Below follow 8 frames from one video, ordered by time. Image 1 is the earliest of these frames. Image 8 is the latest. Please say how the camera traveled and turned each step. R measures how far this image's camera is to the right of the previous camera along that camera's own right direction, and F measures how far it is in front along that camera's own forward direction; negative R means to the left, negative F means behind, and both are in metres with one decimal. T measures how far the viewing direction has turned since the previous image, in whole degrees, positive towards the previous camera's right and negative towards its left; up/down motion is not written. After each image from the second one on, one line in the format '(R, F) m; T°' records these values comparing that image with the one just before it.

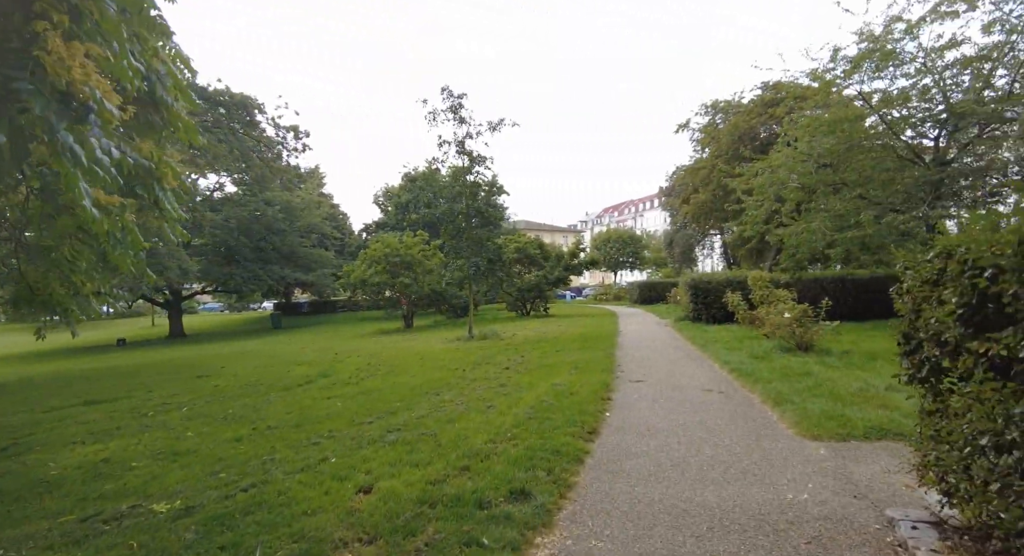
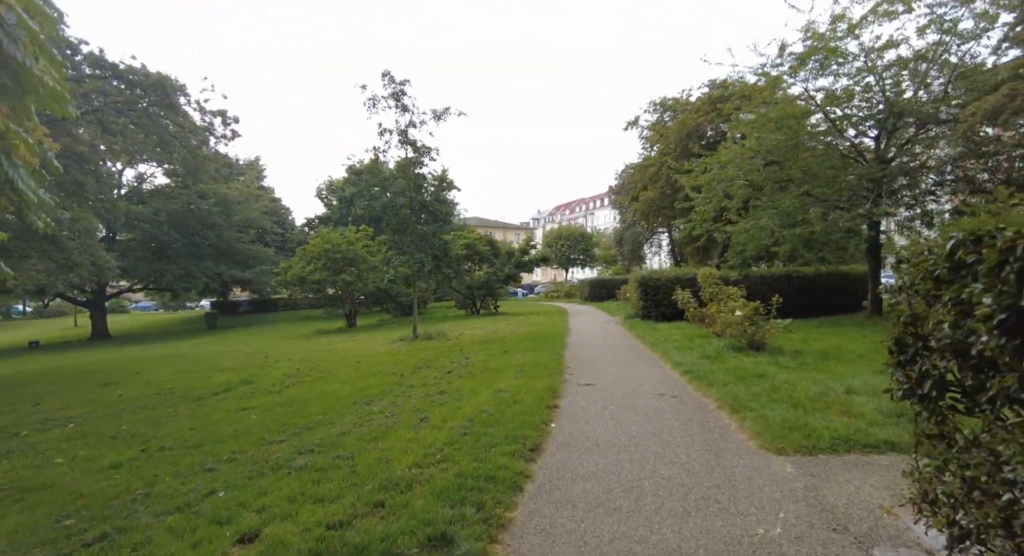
(+0.2, +0.8) m; +6°
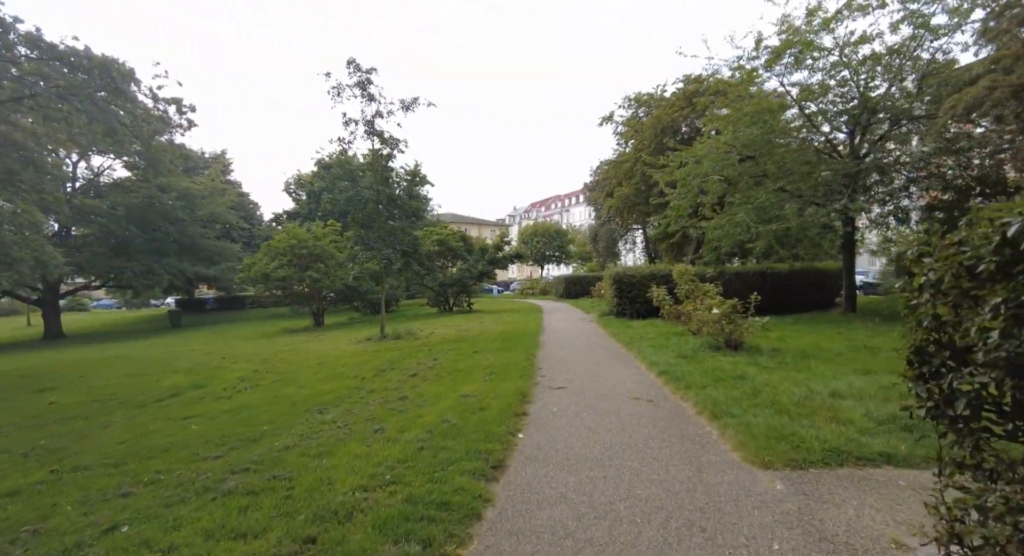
(+0.1, +0.5) m; +3°
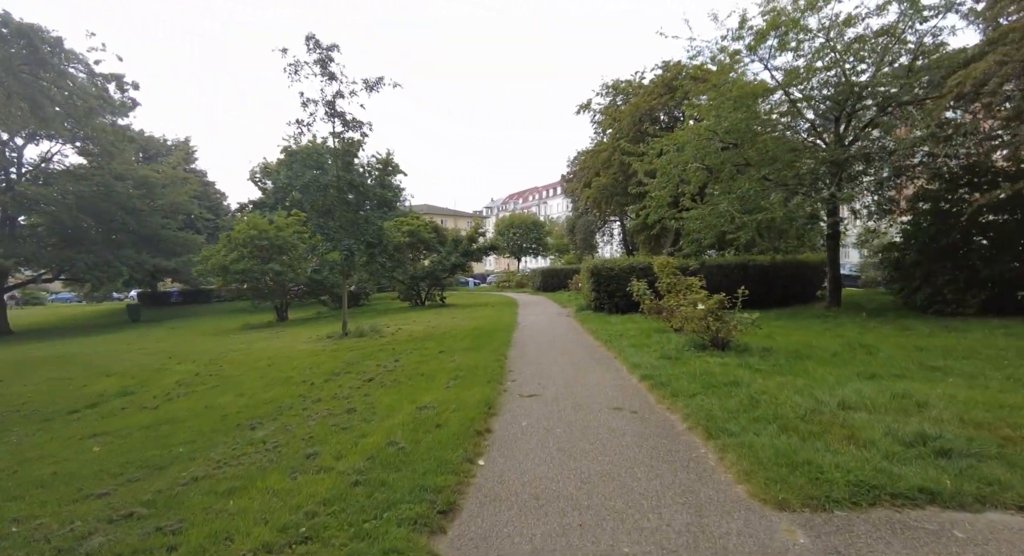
(+0.2, +0.9) m; +3°
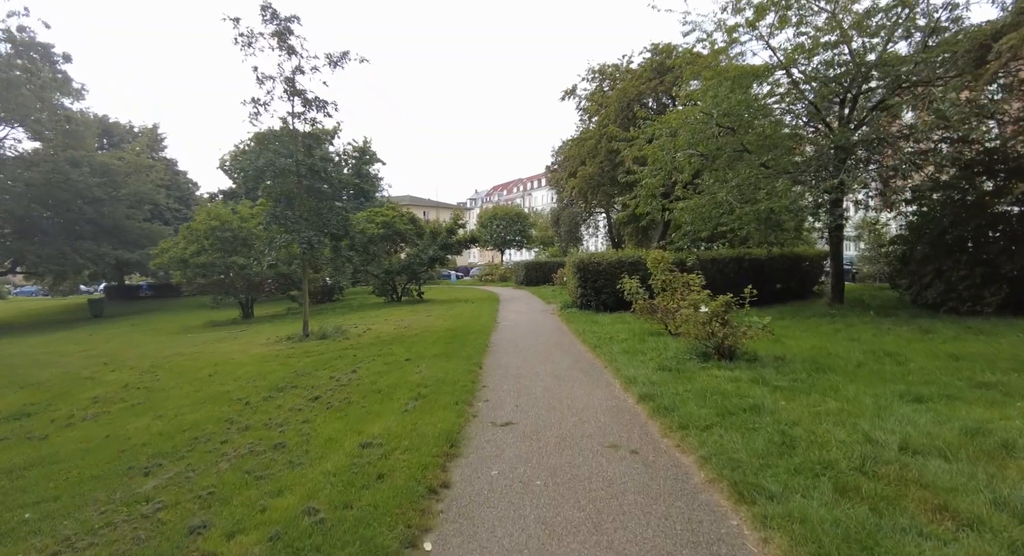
(+0.2, +1.3) m; +2°
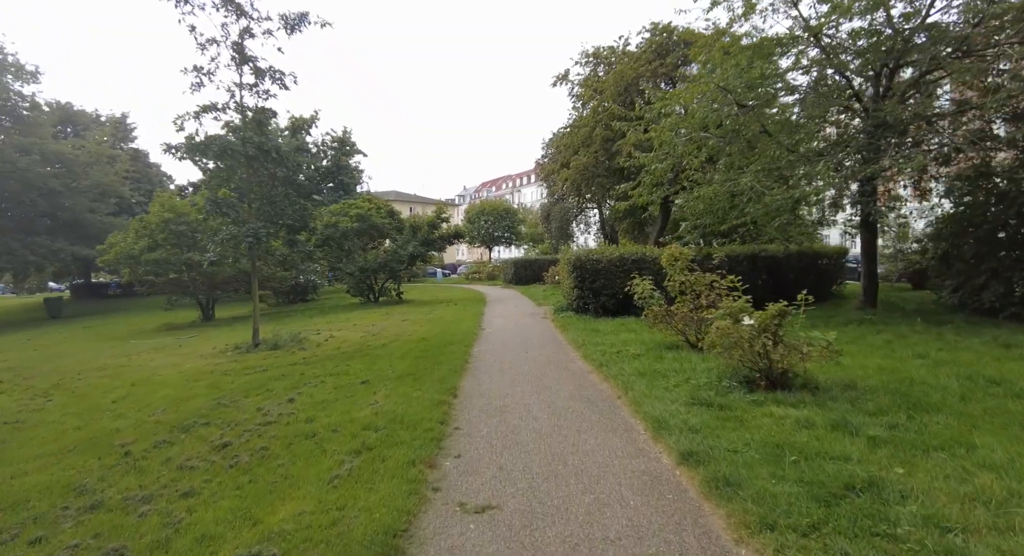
(+0.1, +1.9) m; +1°
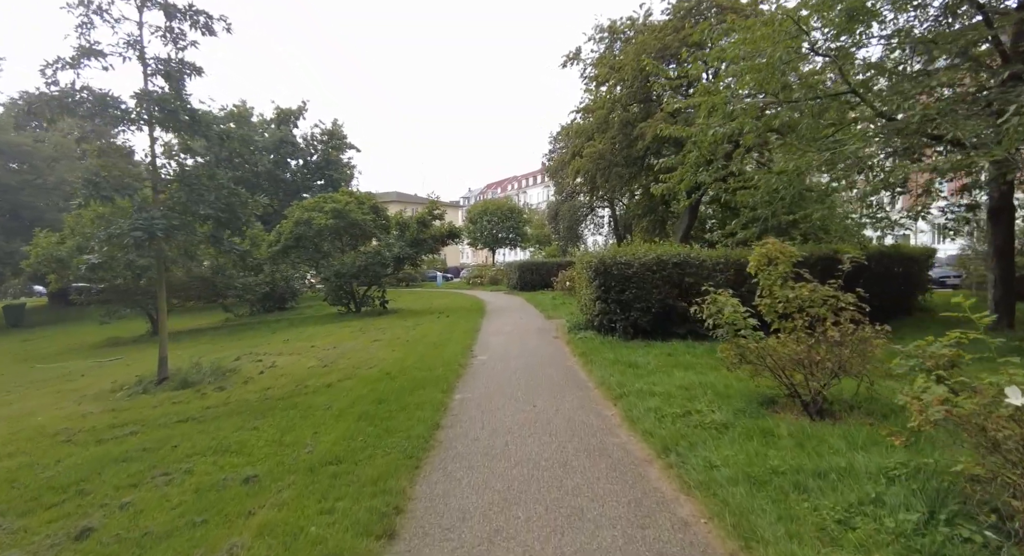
(+0.1, +3.2) m; -1°
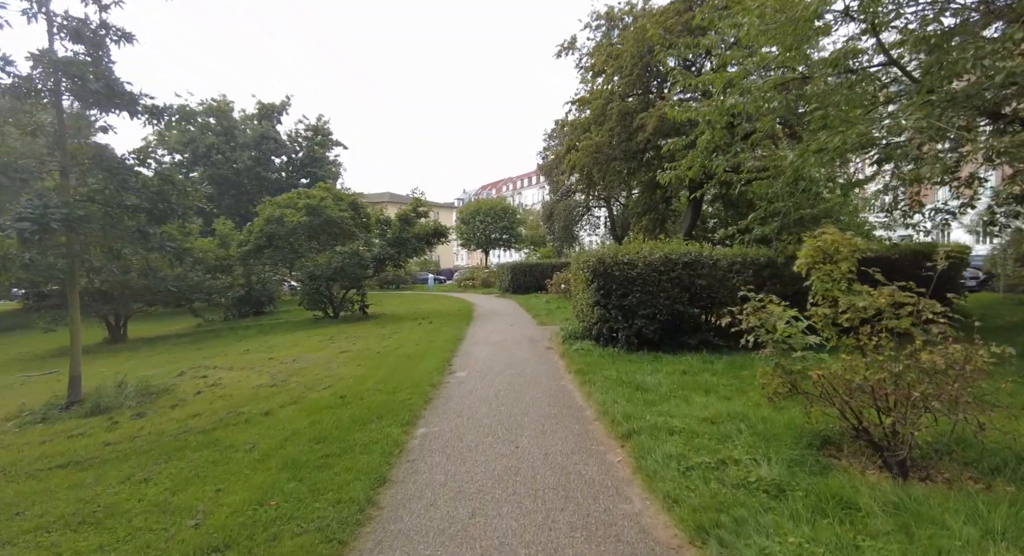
(+0.2, +1.4) m; 0°
